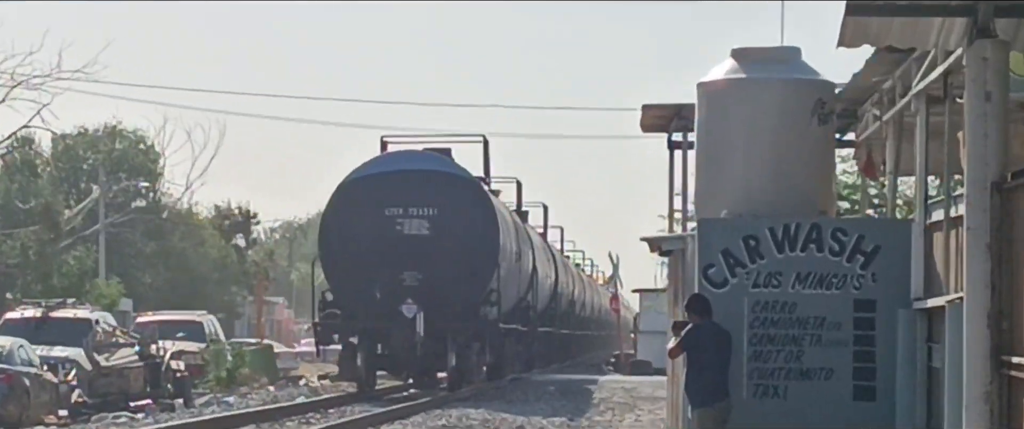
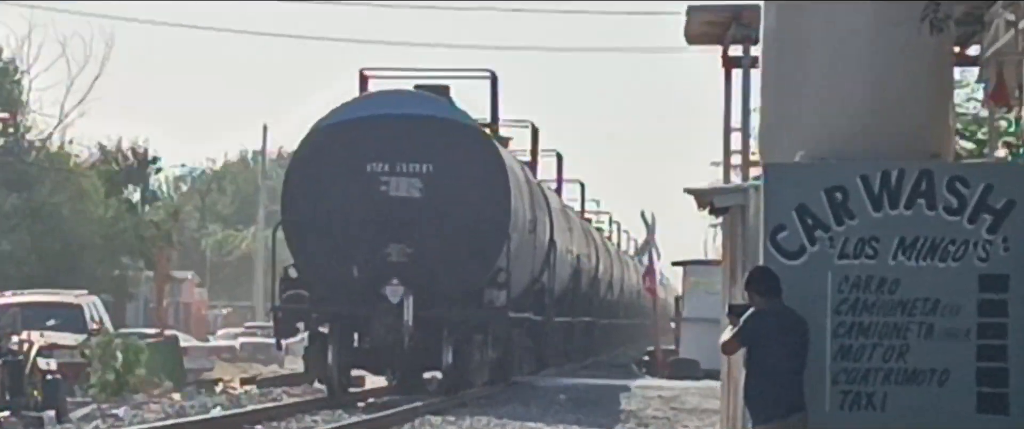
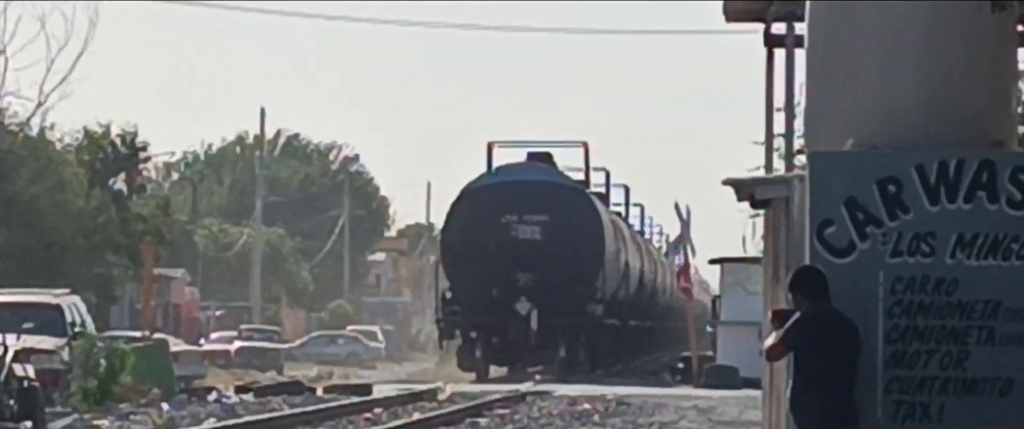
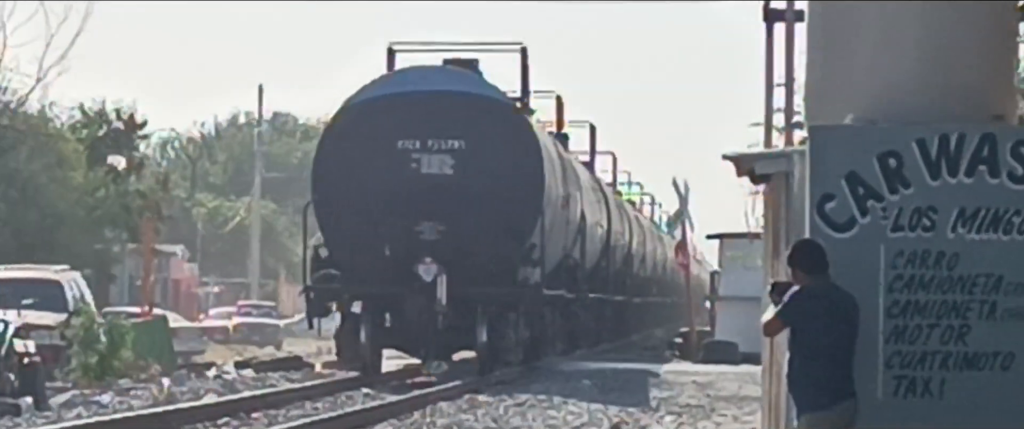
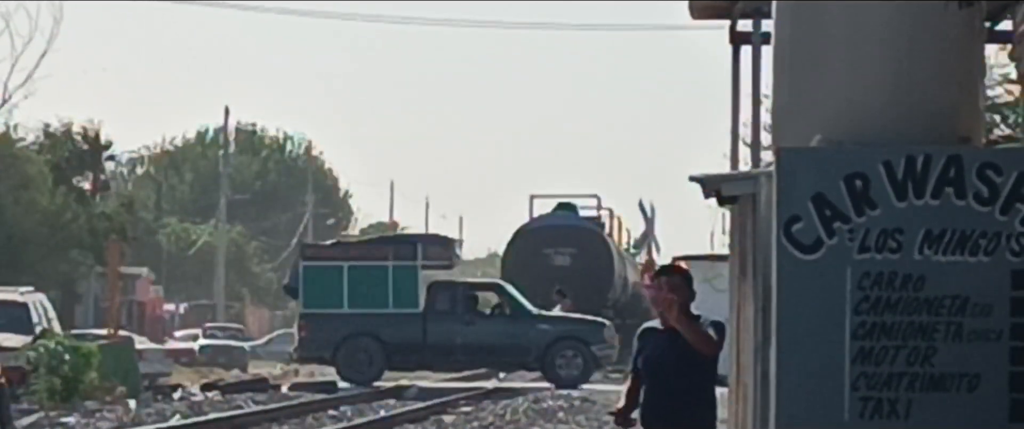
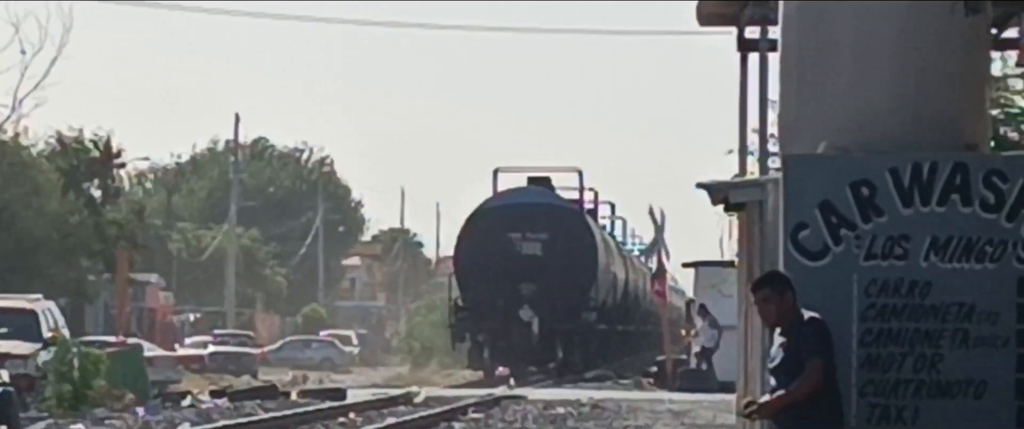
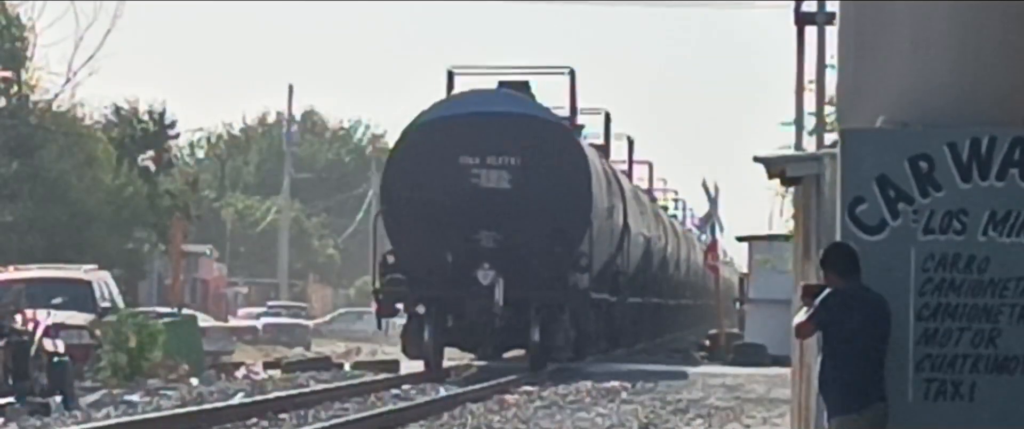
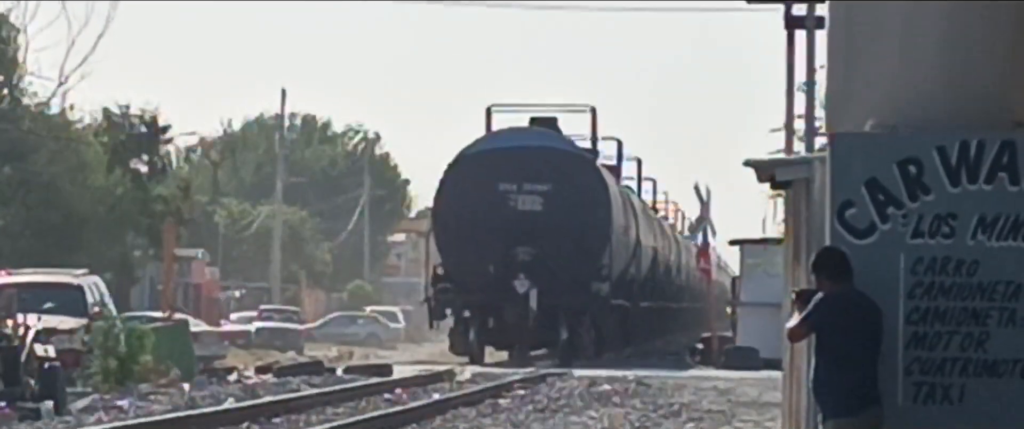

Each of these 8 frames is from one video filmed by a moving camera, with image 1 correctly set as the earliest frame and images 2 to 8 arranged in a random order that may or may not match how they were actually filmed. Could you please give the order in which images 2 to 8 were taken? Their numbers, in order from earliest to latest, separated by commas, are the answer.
2, 4, 7, 8, 3, 6, 5
